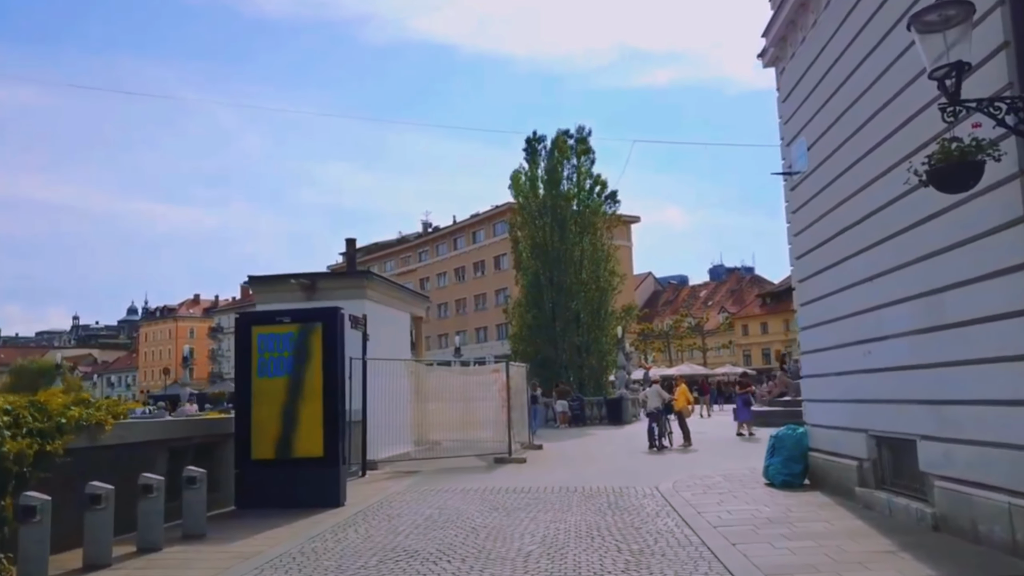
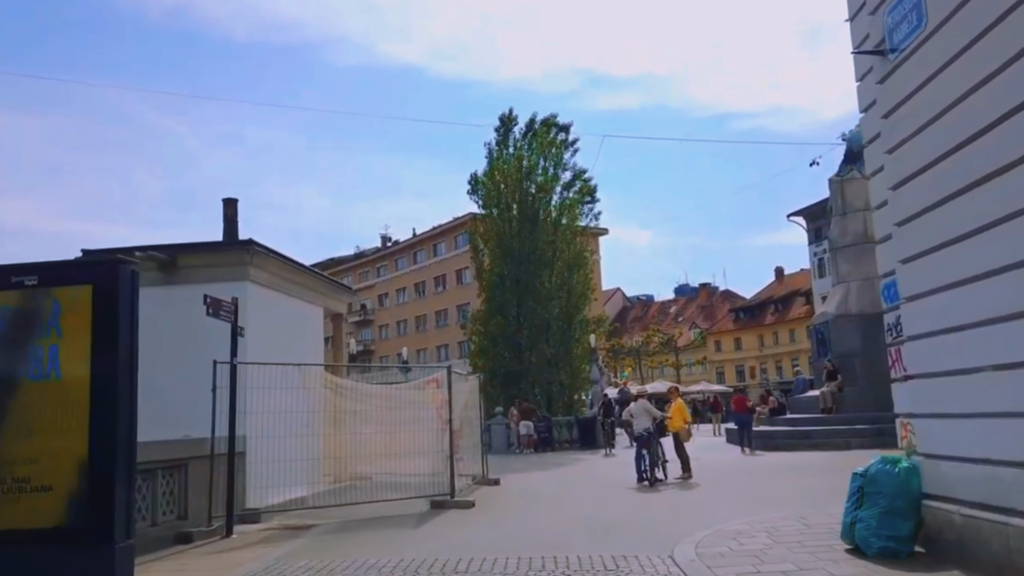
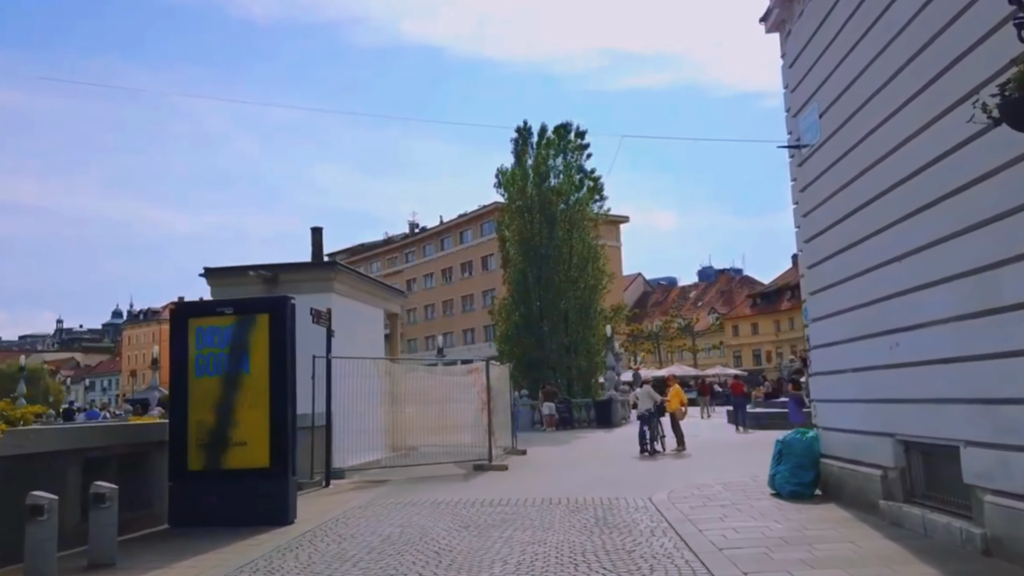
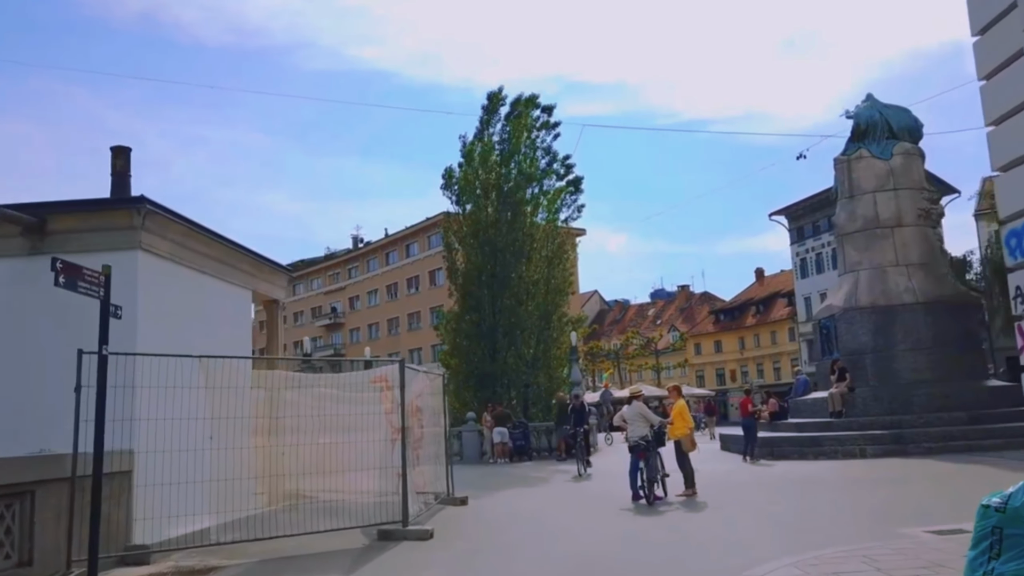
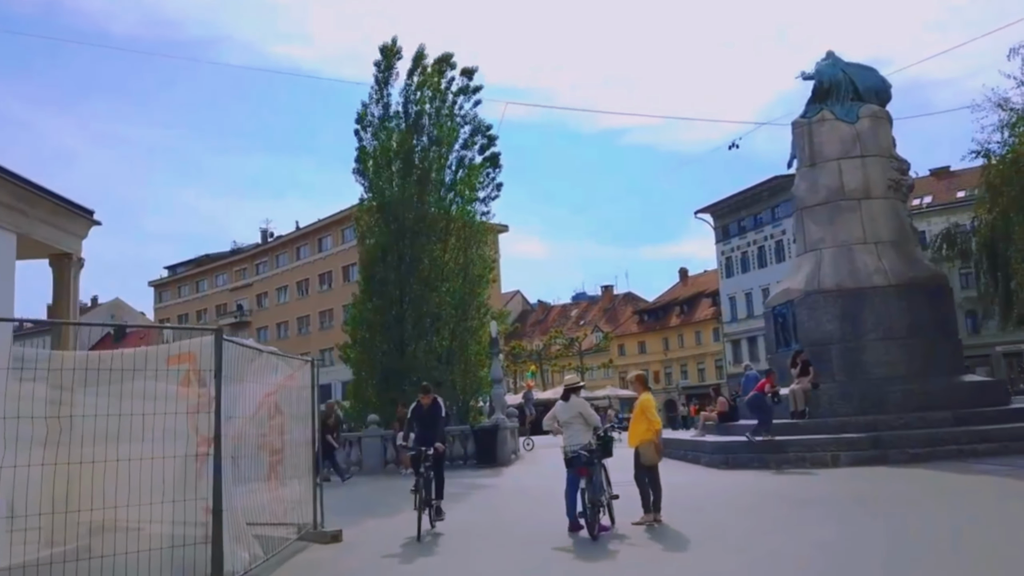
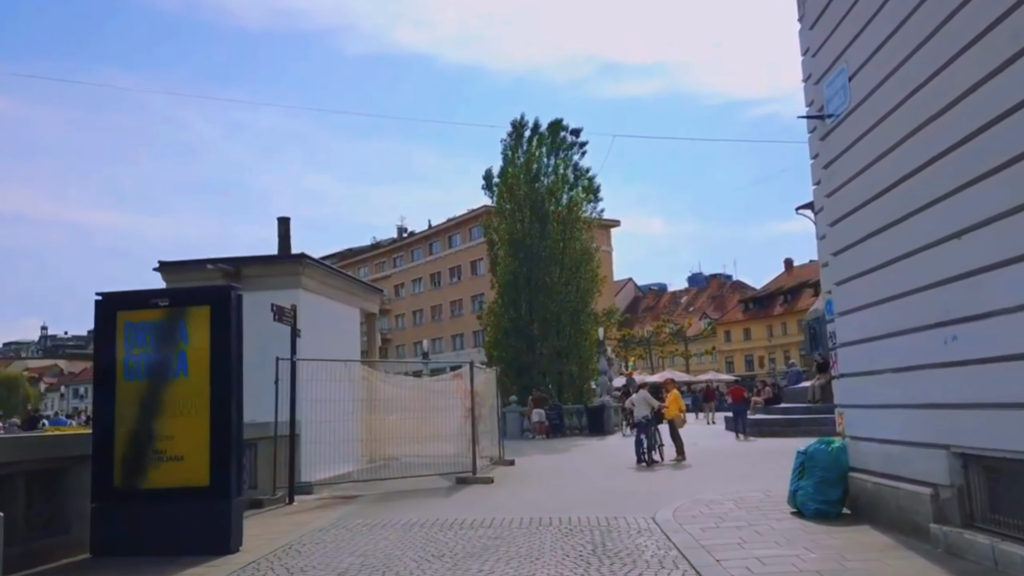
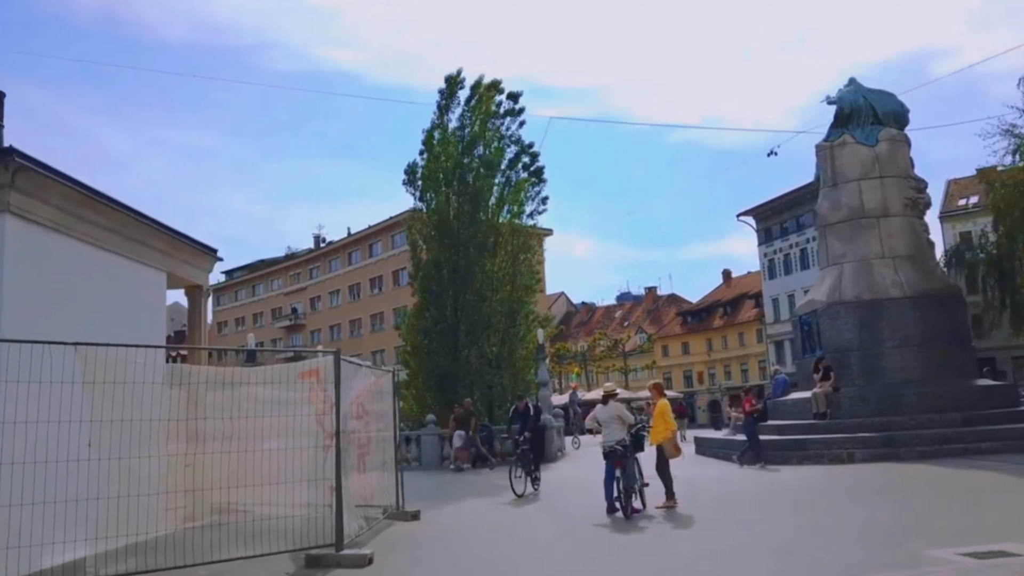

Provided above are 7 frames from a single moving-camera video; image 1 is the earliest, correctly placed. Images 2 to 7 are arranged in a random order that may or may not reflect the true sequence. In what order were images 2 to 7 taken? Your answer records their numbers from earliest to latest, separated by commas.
3, 6, 2, 4, 7, 5
